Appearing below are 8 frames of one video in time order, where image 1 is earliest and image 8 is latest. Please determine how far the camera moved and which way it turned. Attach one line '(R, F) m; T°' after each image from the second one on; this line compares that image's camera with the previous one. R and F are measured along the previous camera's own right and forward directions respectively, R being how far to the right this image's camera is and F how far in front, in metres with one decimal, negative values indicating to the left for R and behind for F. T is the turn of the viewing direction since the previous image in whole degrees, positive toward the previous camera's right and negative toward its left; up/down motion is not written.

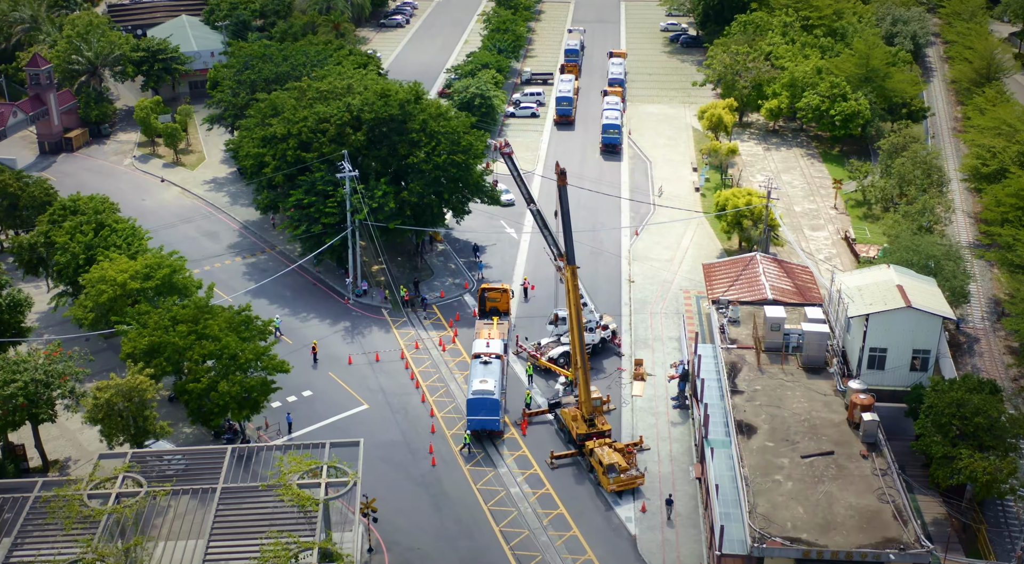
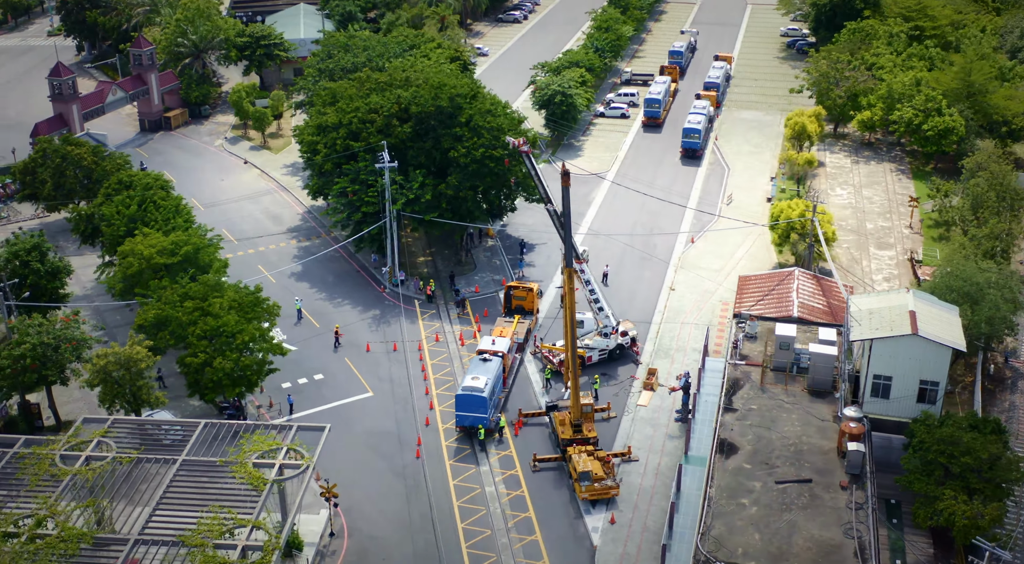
(+6.7, +1.1) m; -7°
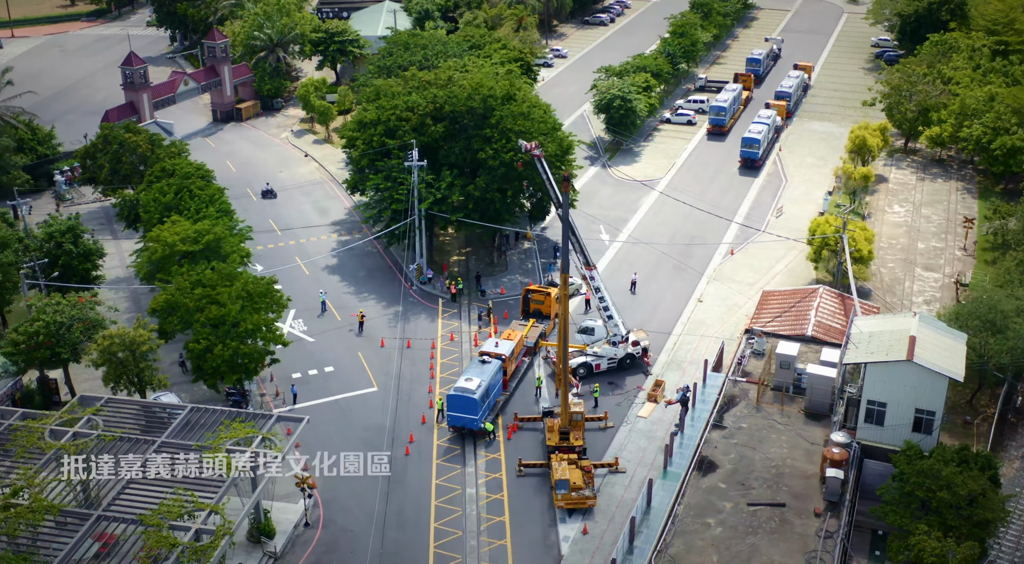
(+4.9, +0.4) m; -5°
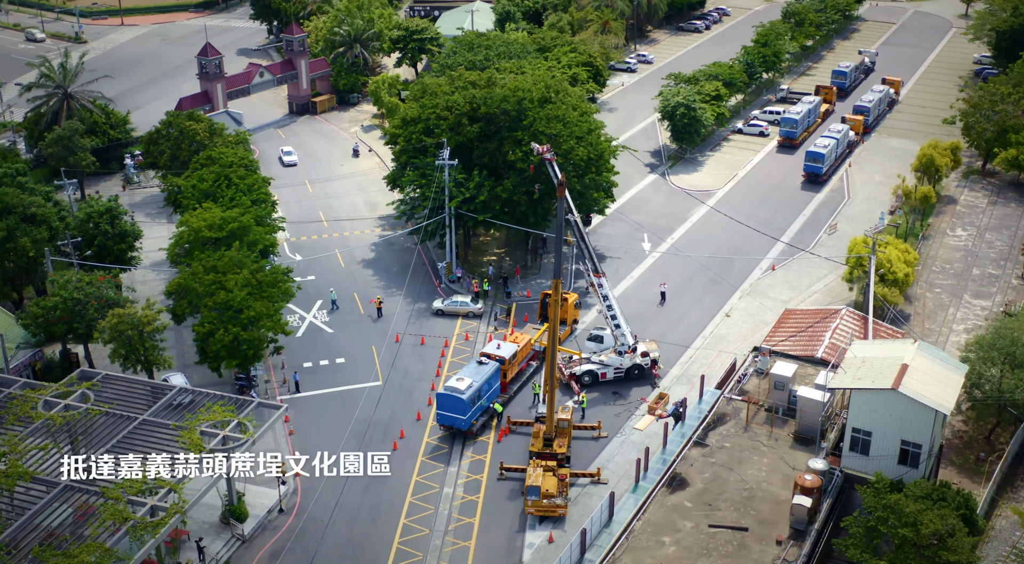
(+5.3, +0.5) m; -6°
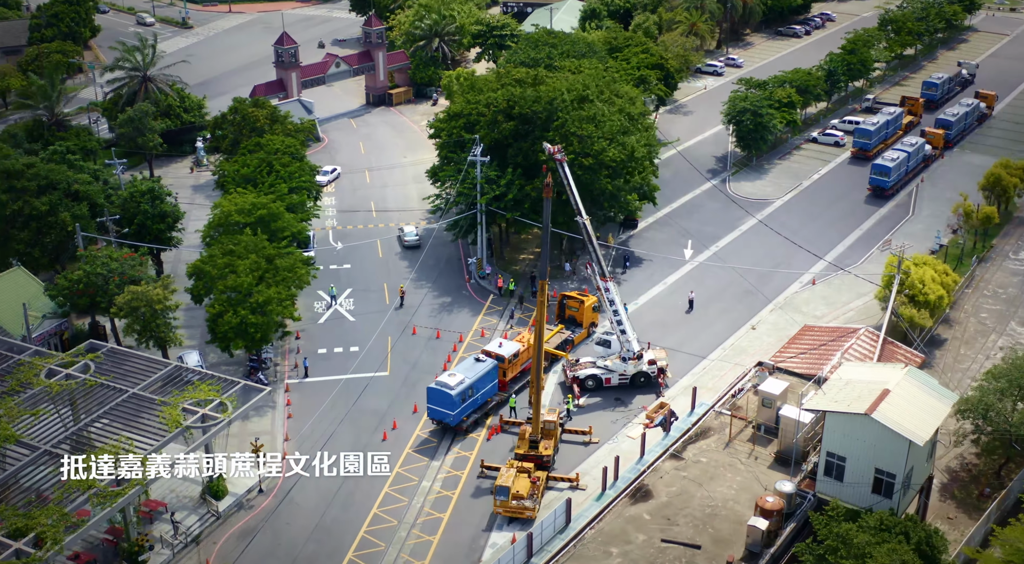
(+5.5, +0.3) m; -6°
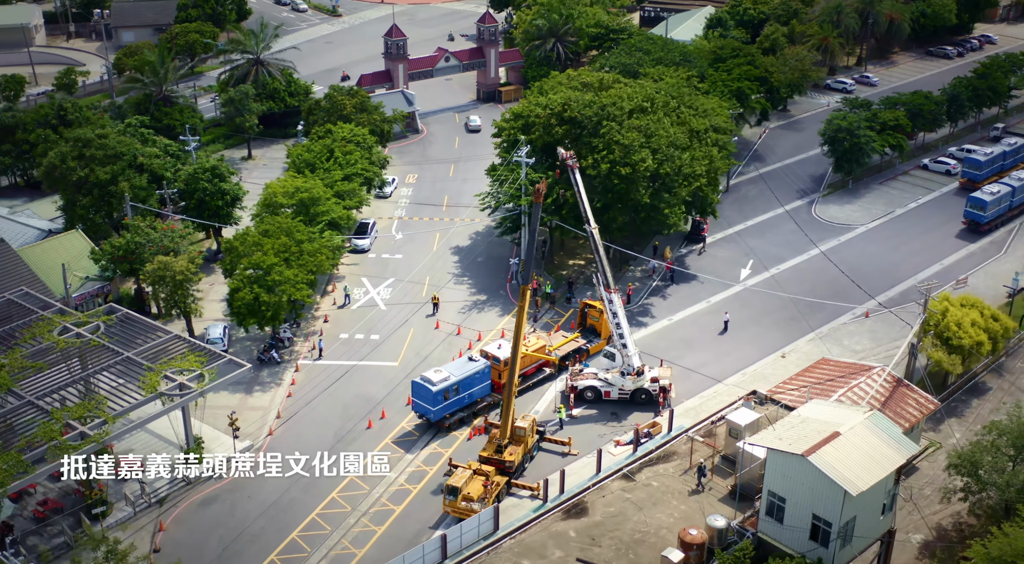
(+8.3, +0.6) m; -8°
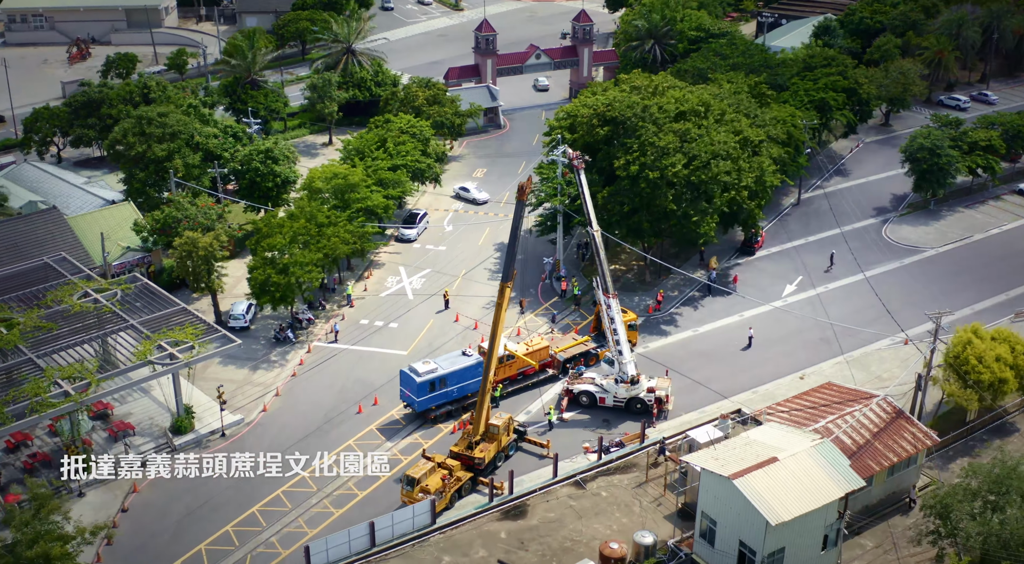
(+7.3, +0.4) m; -7°
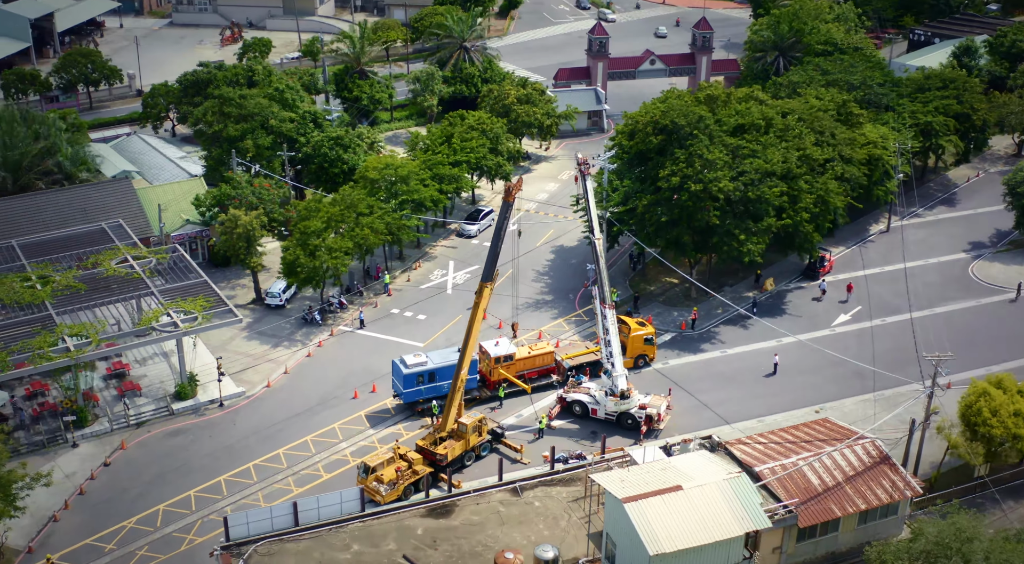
(+9.2, +0.4) m; -9°
